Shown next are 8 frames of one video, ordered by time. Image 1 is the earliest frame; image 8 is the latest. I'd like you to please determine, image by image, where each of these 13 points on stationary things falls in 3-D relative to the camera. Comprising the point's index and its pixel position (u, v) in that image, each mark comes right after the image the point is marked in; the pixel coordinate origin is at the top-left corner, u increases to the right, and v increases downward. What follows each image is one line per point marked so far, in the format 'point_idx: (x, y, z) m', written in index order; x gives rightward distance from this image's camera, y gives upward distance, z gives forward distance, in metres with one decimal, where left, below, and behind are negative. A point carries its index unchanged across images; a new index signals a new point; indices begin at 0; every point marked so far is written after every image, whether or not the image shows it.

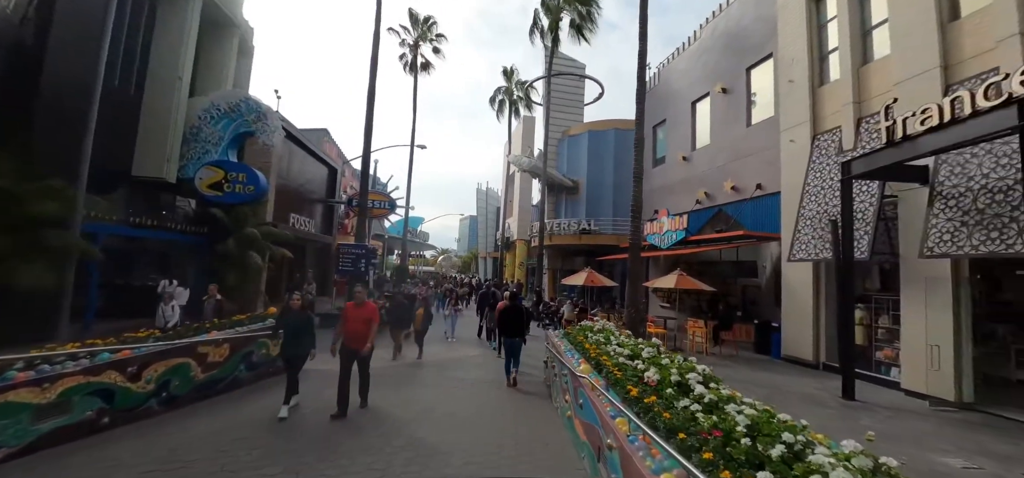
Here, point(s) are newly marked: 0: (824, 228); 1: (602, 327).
0: (+7.3, +0.3, +10.1) m
1: (+1.5, -1.4, +7.3) m
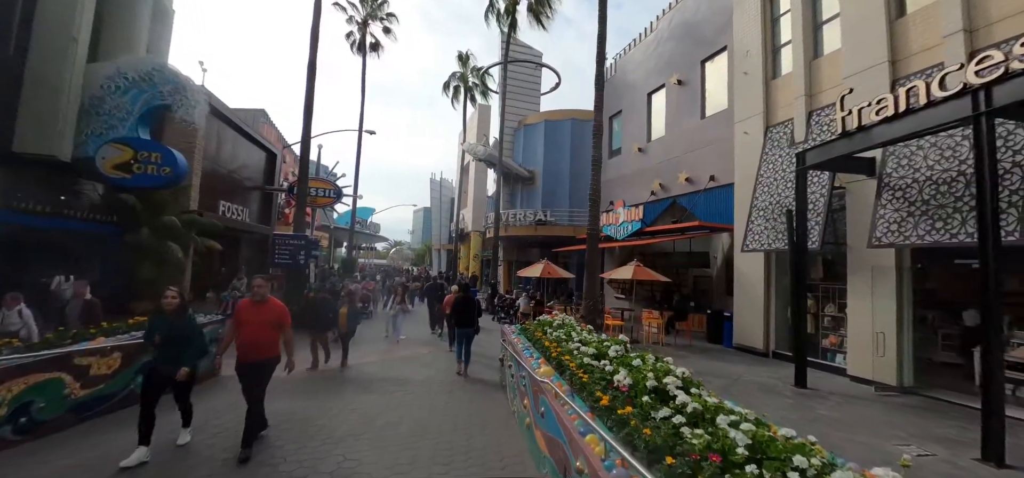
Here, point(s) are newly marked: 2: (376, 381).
0: (+6.2, +0.5, +10.2) m
1: (+0.7, -1.3, +6.8) m
2: (-2.3, -2.4, +7.2) m
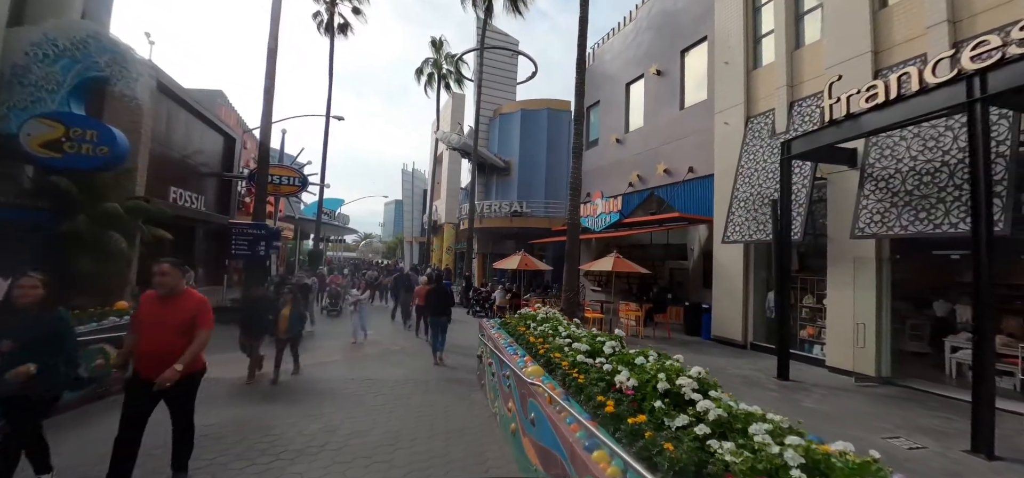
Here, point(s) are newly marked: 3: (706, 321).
0: (+5.7, +0.7, +10.1) m
1: (+0.4, -1.1, +6.4) m
2: (-2.6, -2.2, +6.6) m
3: (+5.5, -2.3, +12.2) m
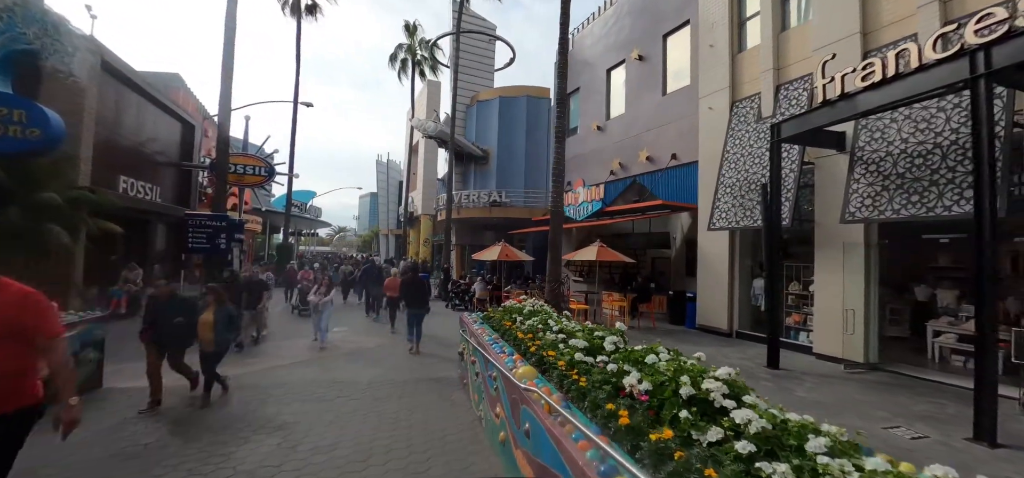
0: (+5.3, +1.0, +9.8) m
1: (+0.2, -0.9, +5.9) m
2: (-2.8, -2.0, +6.0) m
3: (+5.0, -2.0, +12.0) m
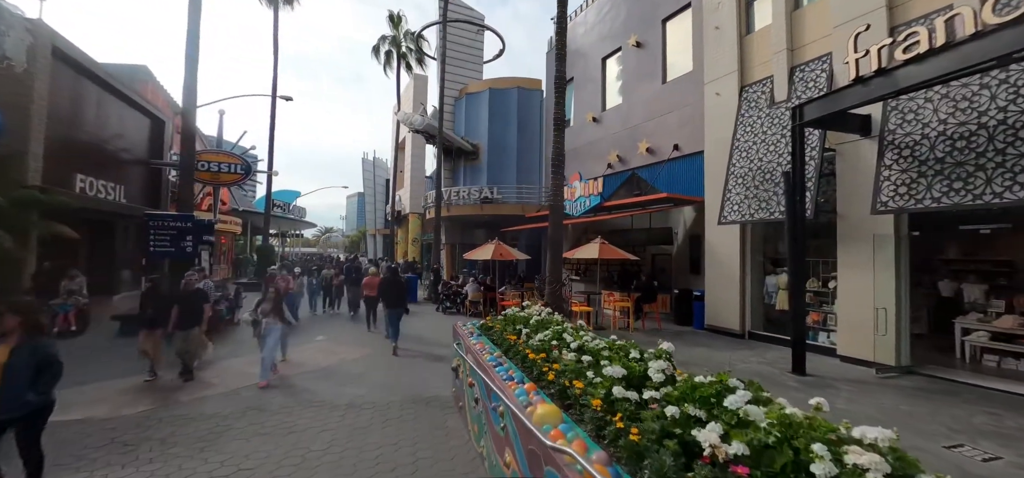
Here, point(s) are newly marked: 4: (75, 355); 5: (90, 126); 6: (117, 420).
0: (+5.2, +1.1, +9.1) m
1: (+0.2, -0.9, +5.1) m
2: (-2.8, -2.0, +5.0) m
3: (+4.9, -1.9, +11.3) m
4: (-7.7, -2.1, +7.6) m
5: (-14.1, +3.8, +14.3) m
6: (-4.5, -2.1, +4.9) m
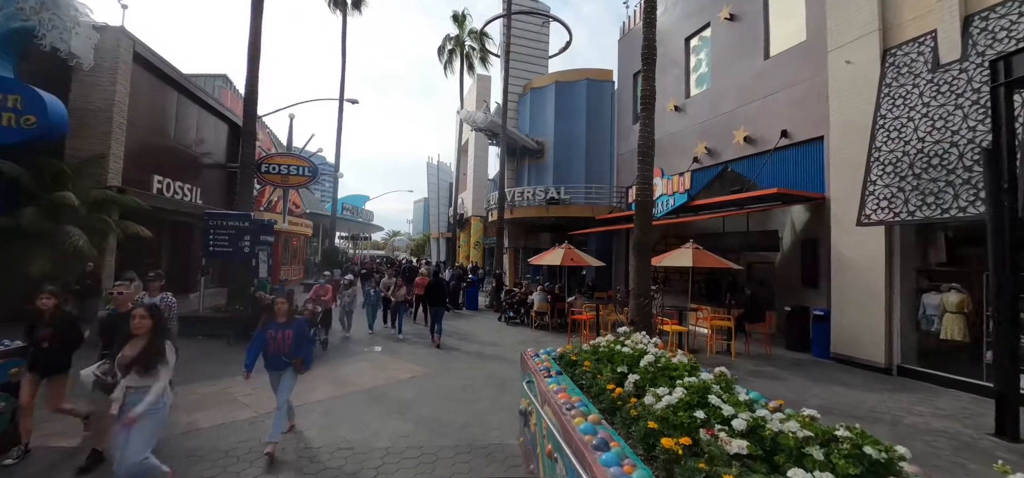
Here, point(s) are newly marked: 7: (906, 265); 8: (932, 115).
0: (+6.5, +1.0, +6.9) m
1: (+1.0, -0.9, +3.6) m
2: (-2.0, -2.0, +4.0) m
3: (+6.5, -2.0, +9.1) m
4: (-6.5, -2.0, +7.2) m
5: (-11.8, +3.7, +14.8) m
6: (-3.7, -2.0, +4.1) m
7: (+7.0, -0.5, +7.7) m
8: (+6.7, +2.0, +6.9) m
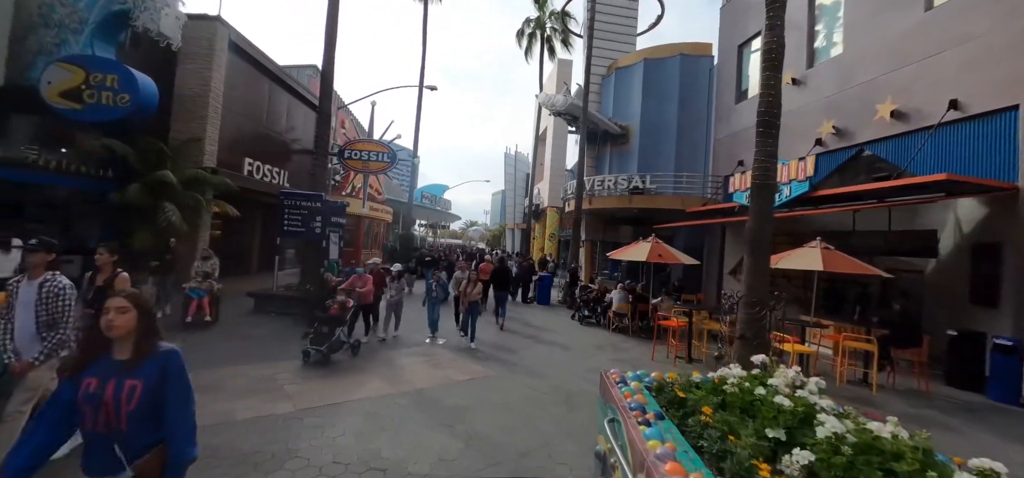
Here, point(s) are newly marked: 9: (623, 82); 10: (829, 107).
0: (+7.5, +1.0, +4.6) m
1: (+1.5, -0.8, +2.3) m
2: (-1.5, -1.8, +3.3) m
3: (+7.8, -2.0, +6.8) m
4: (-5.4, -1.6, +7.2) m
5: (-9.0, +4.4, +15.6) m
6: (-3.1, -1.8, +3.7) m
7: (+8.1, -0.5, +5.3) m
8: (+7.8, +1.9, +4.6) m
9: (+4.8, +6.7, +18.6) m
10: (+8.2, +3.4, +11.1) m
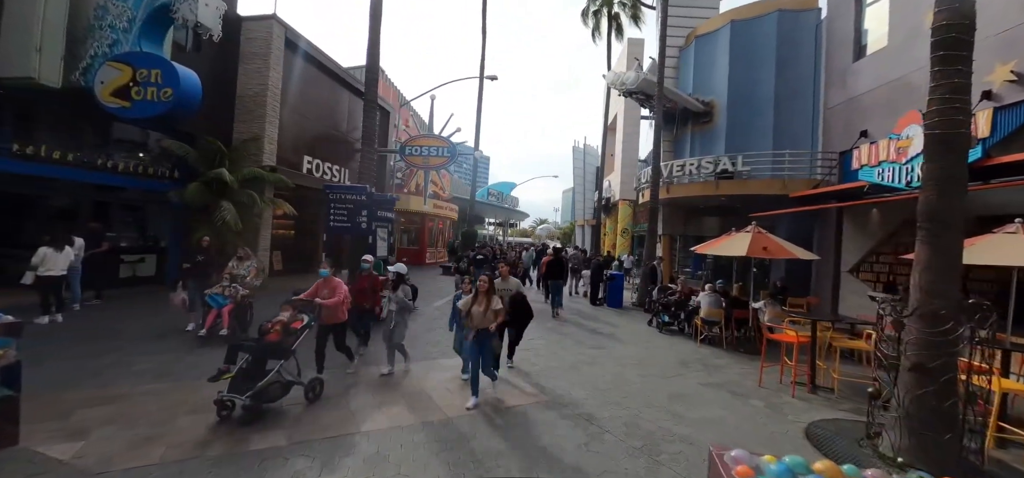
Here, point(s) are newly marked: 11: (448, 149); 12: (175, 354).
0: (+7.7, +1.2, +2.0) m
1: (+1.4, -0.6, +0.7) m
2: (-1.3, -1.7, +2.1) m
3: (+8.4, -1.8, +4.1) m
4: (-4.5, -1.6, +6.6) m
5: (-6.8, +4.5, +15.5) m
6: (-2.8, -1.7, +2.8) m
7: (+8.5, -0.3, +2.6) m
8: (+8.0, +2.2, +1.9) m
9: (+7.3, +7.0, +16.2) m
10: (+9.4, +3.7, +8.3) m
11: (-2.6, +3.6, +17.1) m
12: (-4.8, -1.6, +6.1) m
